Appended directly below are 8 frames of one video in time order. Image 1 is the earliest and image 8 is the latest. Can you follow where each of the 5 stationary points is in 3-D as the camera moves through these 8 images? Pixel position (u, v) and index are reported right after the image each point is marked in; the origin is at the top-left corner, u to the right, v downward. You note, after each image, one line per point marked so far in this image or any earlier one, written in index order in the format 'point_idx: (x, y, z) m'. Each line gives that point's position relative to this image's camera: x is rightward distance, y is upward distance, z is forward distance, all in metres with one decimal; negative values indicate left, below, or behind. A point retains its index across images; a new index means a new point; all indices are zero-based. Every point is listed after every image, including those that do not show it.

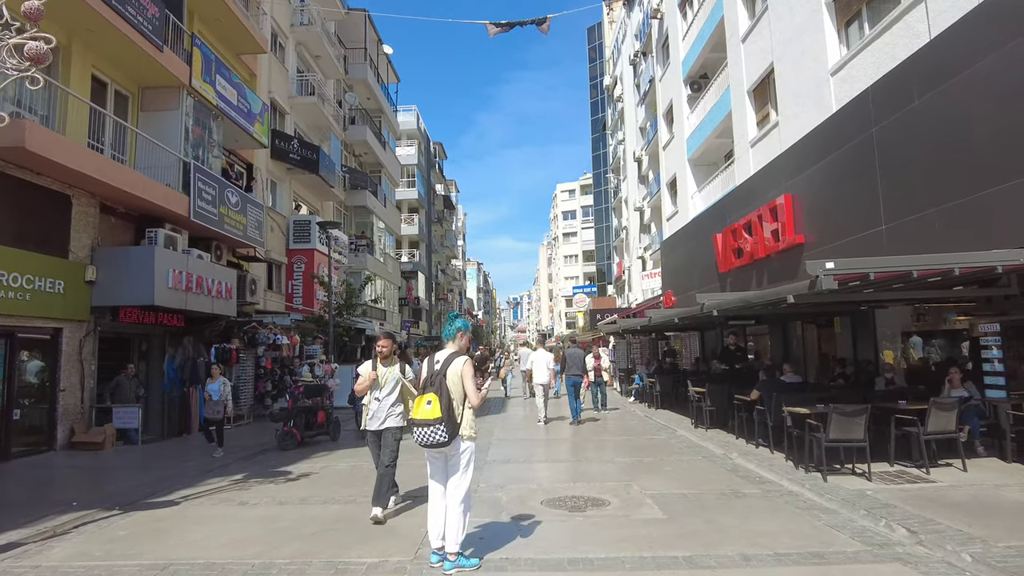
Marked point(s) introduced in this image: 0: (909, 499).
0: (+3.8, -2.0, +6.2) m
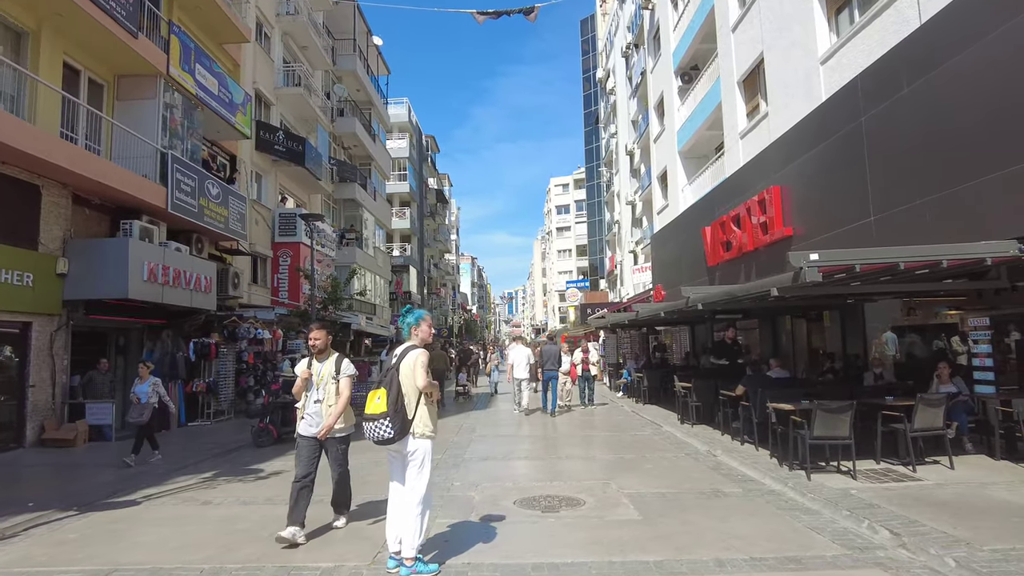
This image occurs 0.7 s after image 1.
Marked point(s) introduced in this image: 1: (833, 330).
0: (+3.6, -2.0, +6.0) m
1: (+6.6, -0.9, +13.0) m
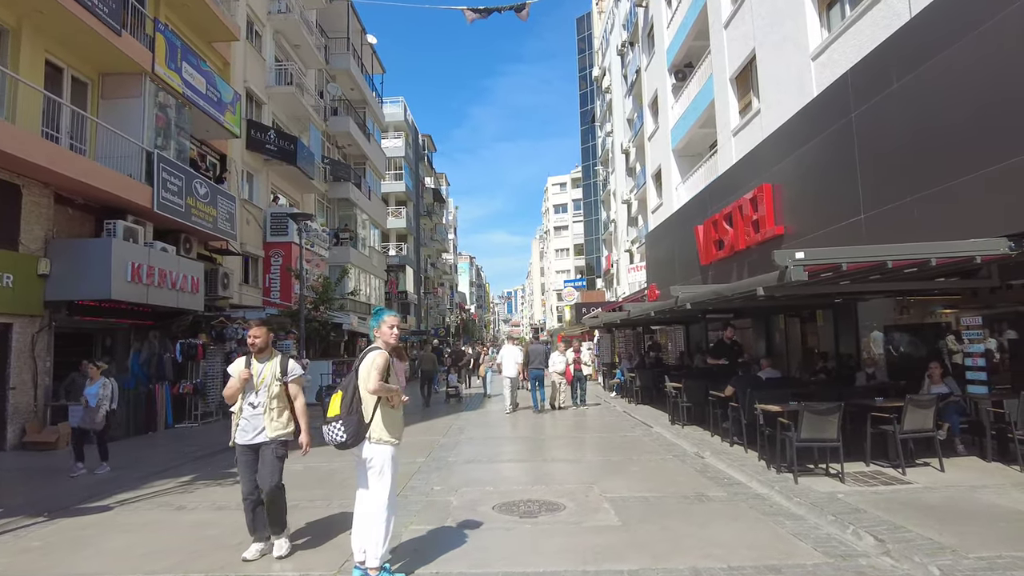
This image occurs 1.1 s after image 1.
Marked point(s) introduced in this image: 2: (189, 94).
0: (+3.4, -2.0, +5.8) m
1: (+6.3, -0.8, +12.9) m
2: (-7.8, +4.7, +15.4) m
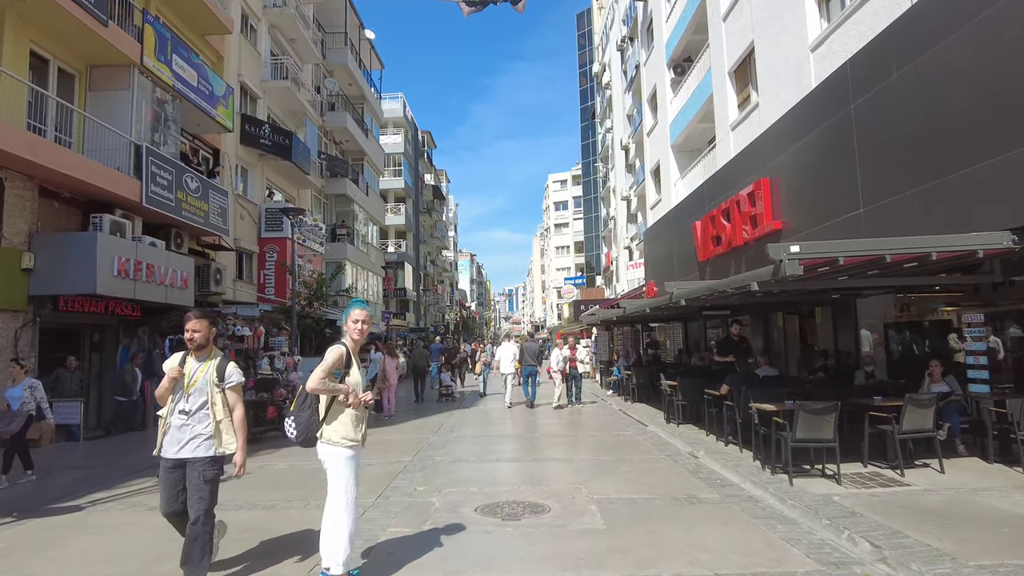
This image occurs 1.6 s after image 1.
0: (+3.2, -1.9, +5.6) m
1: (+6.2, -0.8, +12.6) m
2: (-7.9, +4.8, +15.2) m
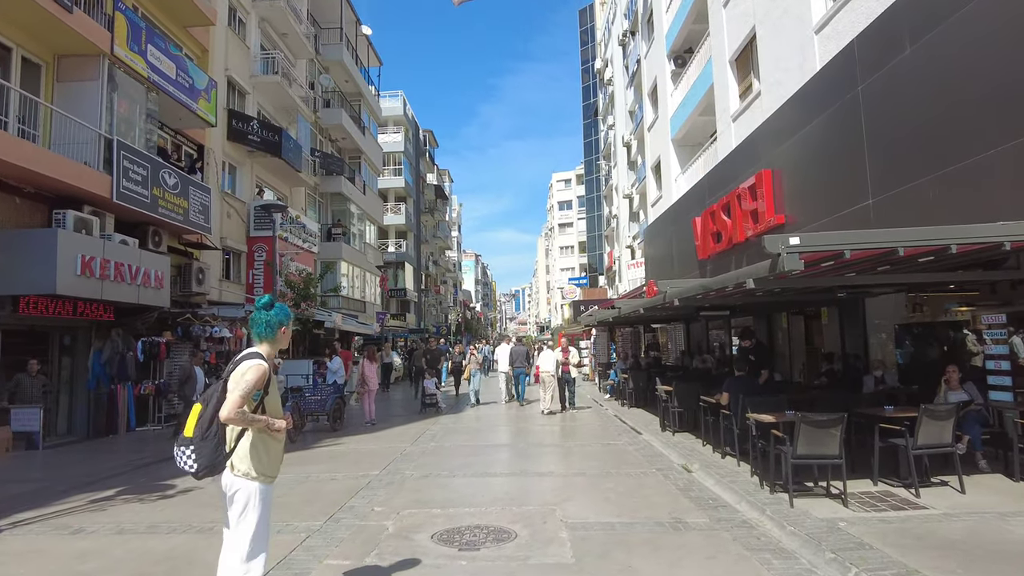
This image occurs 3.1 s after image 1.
0: (+2.9, -1.9, +4.9) m
1: (+6.0, -0.8, +11.9) m
2: (-8.2, +4.8, +14.6) m
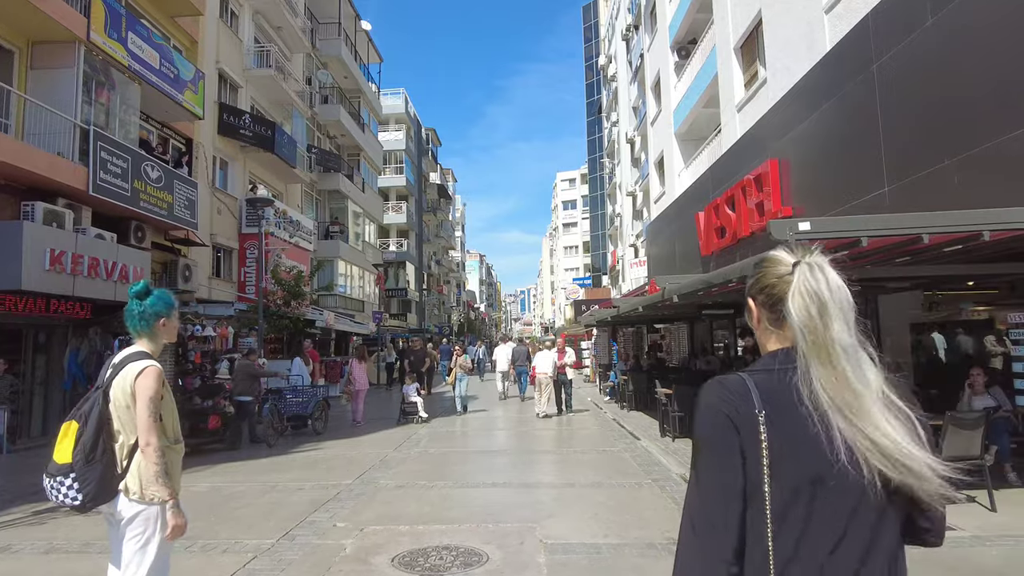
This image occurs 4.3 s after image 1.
0: (+2.7, -1.8, +4.2) m
1: (+5.8, -0.7, +11.2) m
2: (-8.3, +4.9, +14.0) m
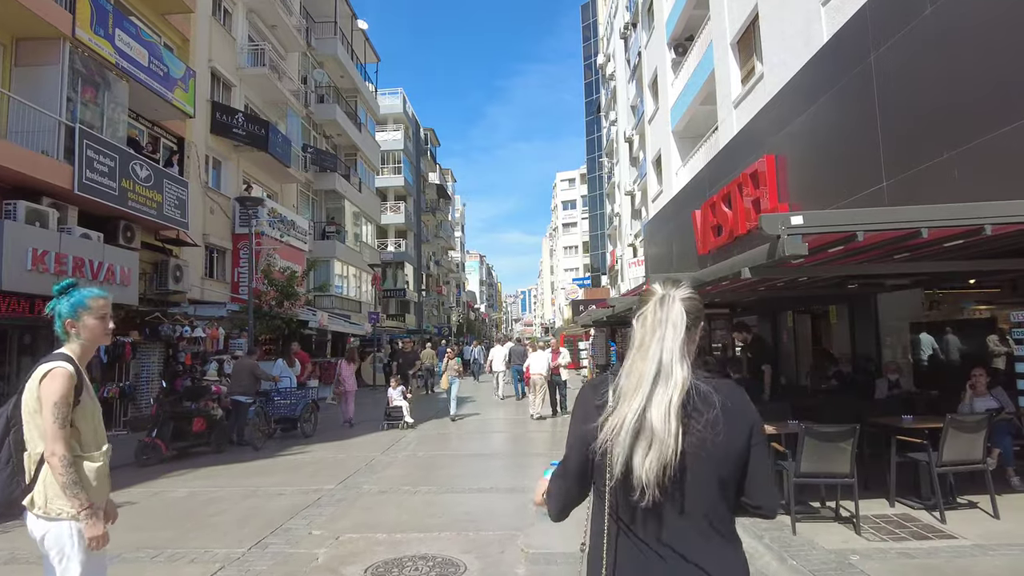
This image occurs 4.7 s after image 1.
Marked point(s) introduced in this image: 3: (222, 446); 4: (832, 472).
0: (+2.5, -1.8, +4.0) m
1: (+5.7, -0.7, +11.0) m
2: (-8.4, +4.8, +13.8) m
3: (-4.7, -2.6, +10.4) m
4: (+2.6, -1.5, +5.1) m
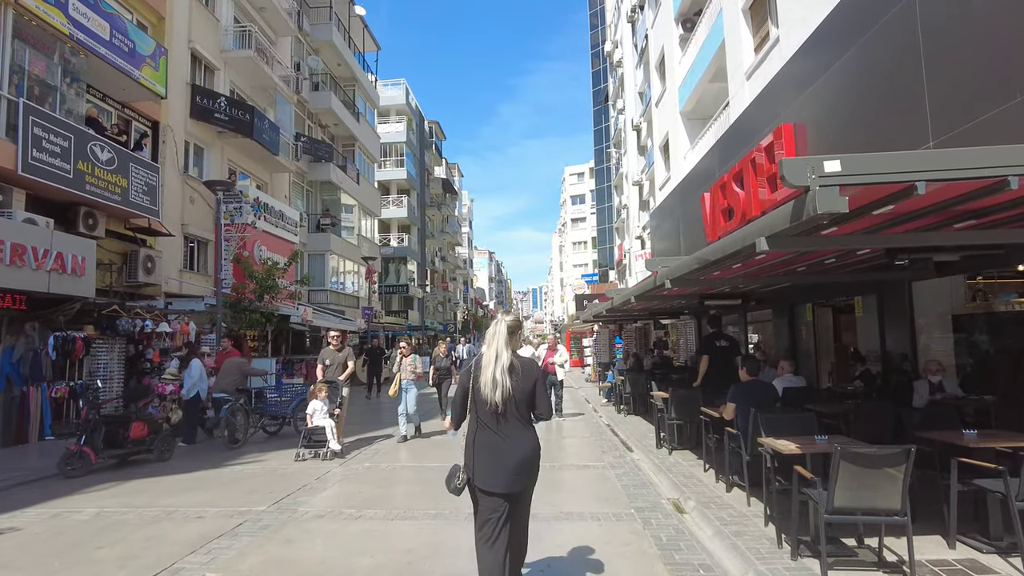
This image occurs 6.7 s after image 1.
0: (+2.1, -1.7, +2.8) m
1: (+5.4, -0.5, +9.7) m
2: (-8.6, +5.0, +12.8) m
3: (-5.0, -2.4, +9.3) m
4: (+2.2, -1.3, +3.9) m
